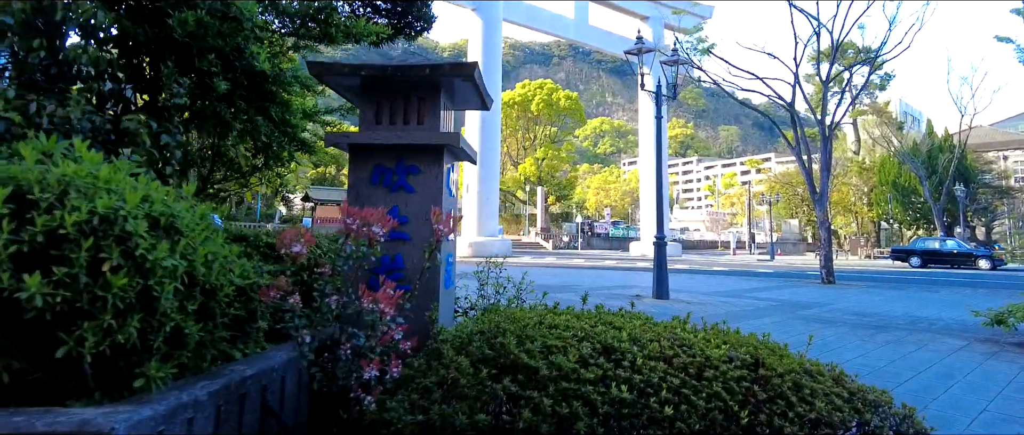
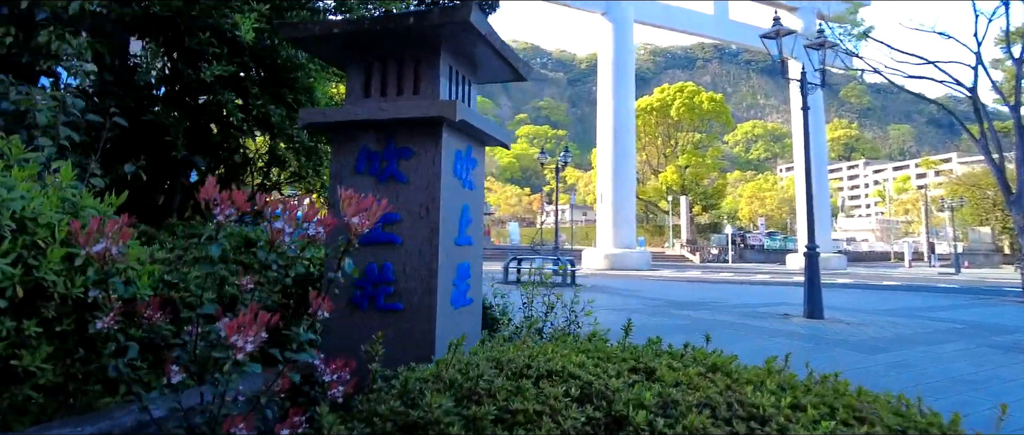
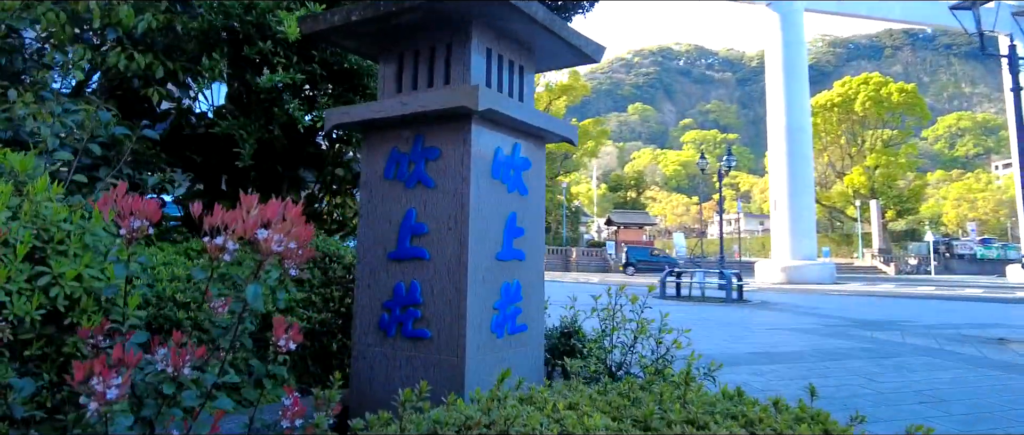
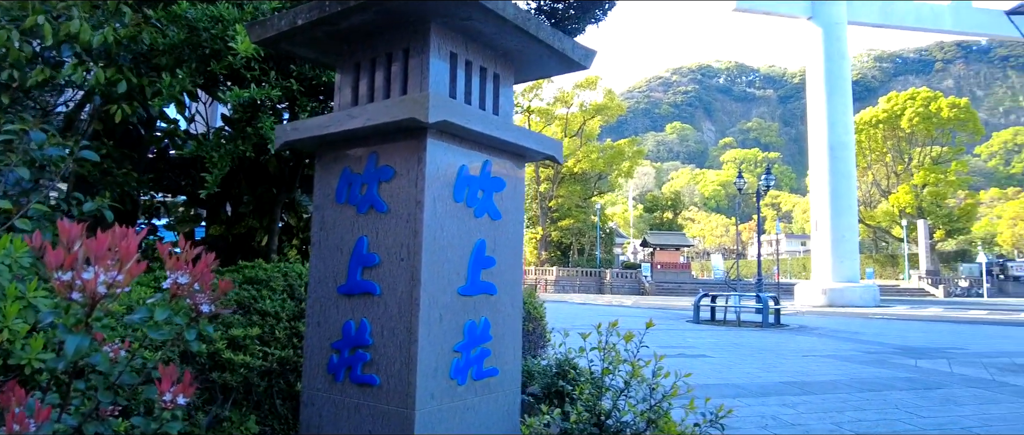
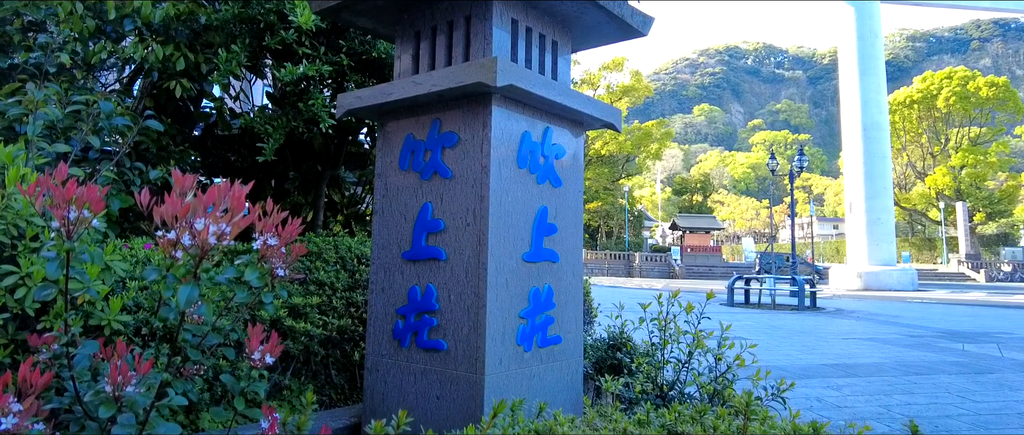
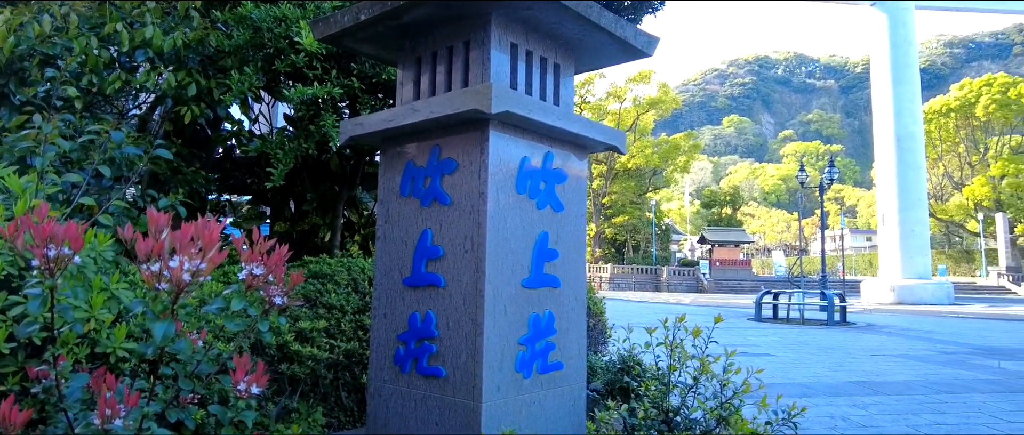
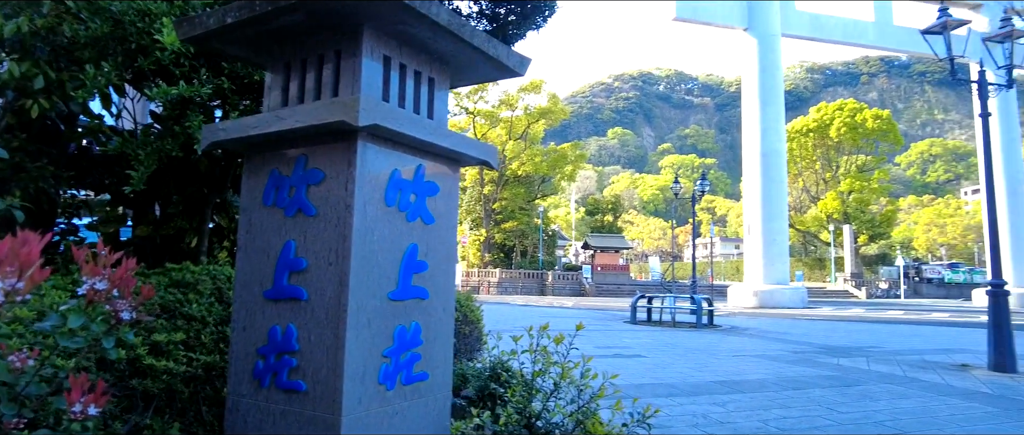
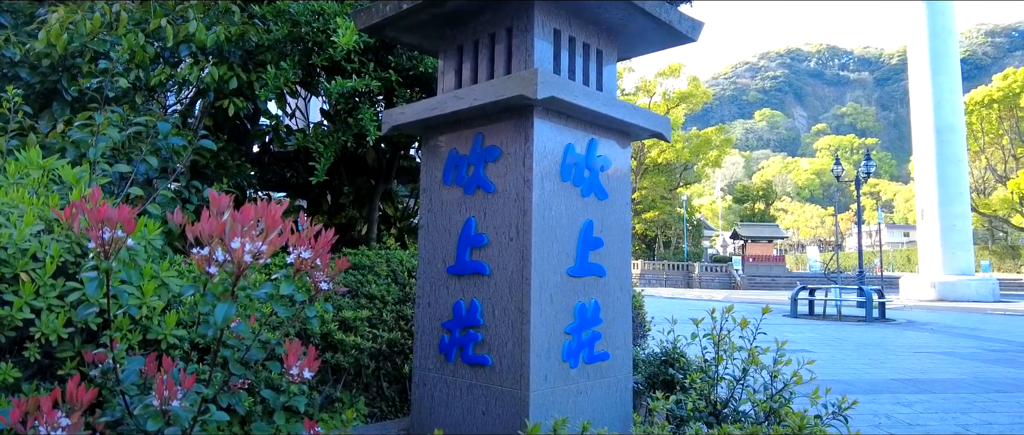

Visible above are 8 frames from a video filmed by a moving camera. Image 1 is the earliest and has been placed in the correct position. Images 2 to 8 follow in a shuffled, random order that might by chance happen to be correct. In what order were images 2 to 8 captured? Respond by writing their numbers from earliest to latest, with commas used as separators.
2, 3, 5, 8, 6, 4, 7
